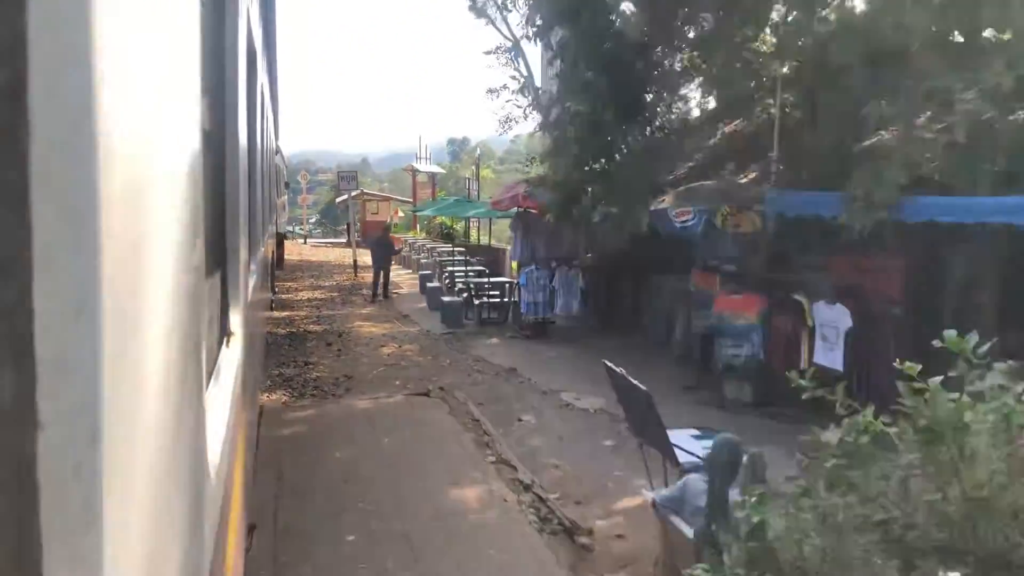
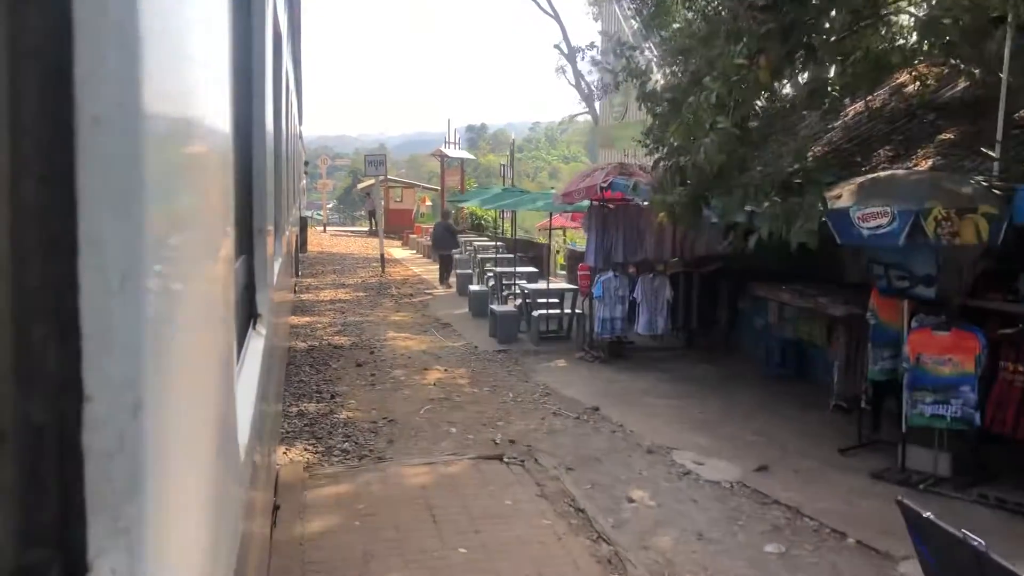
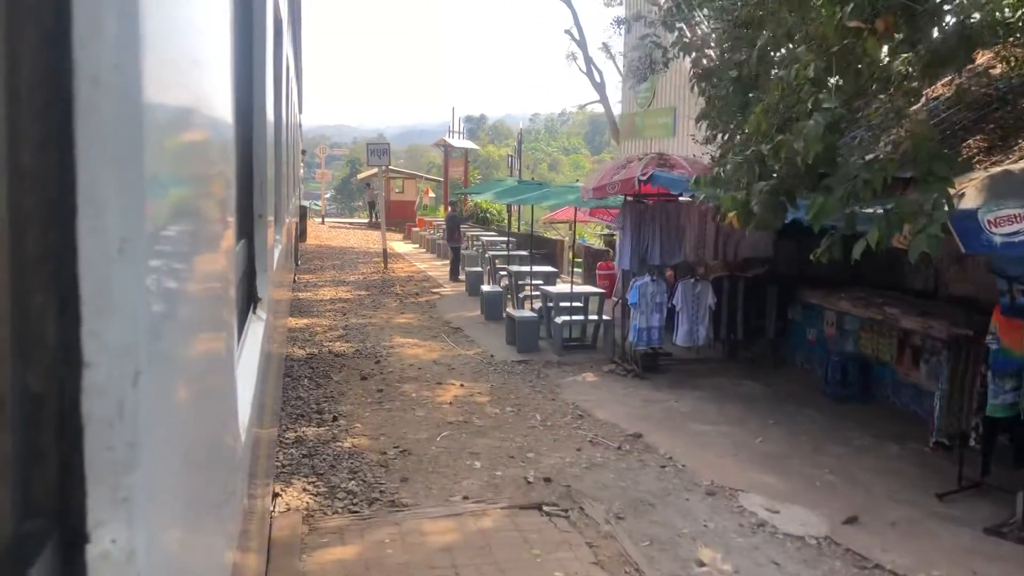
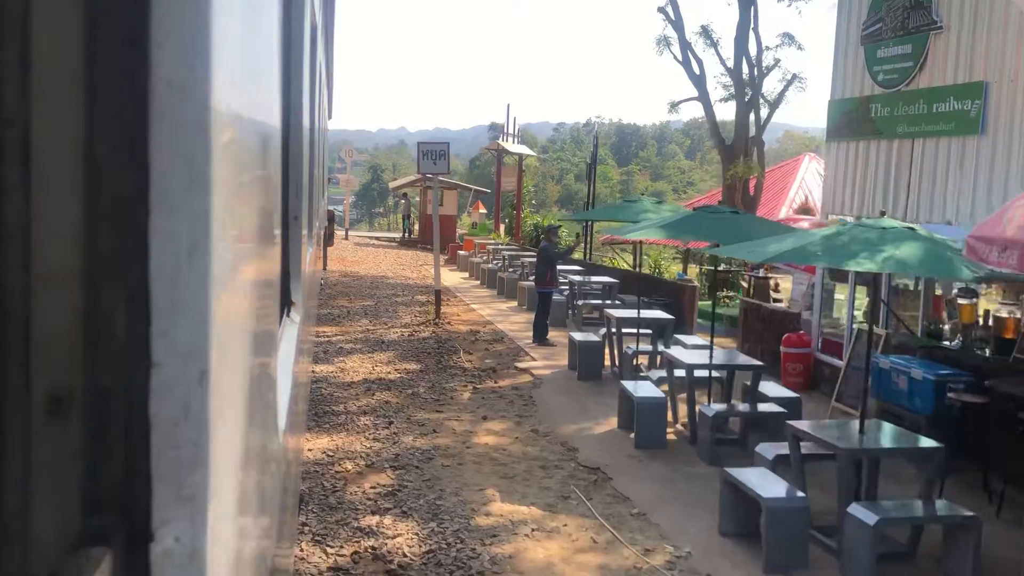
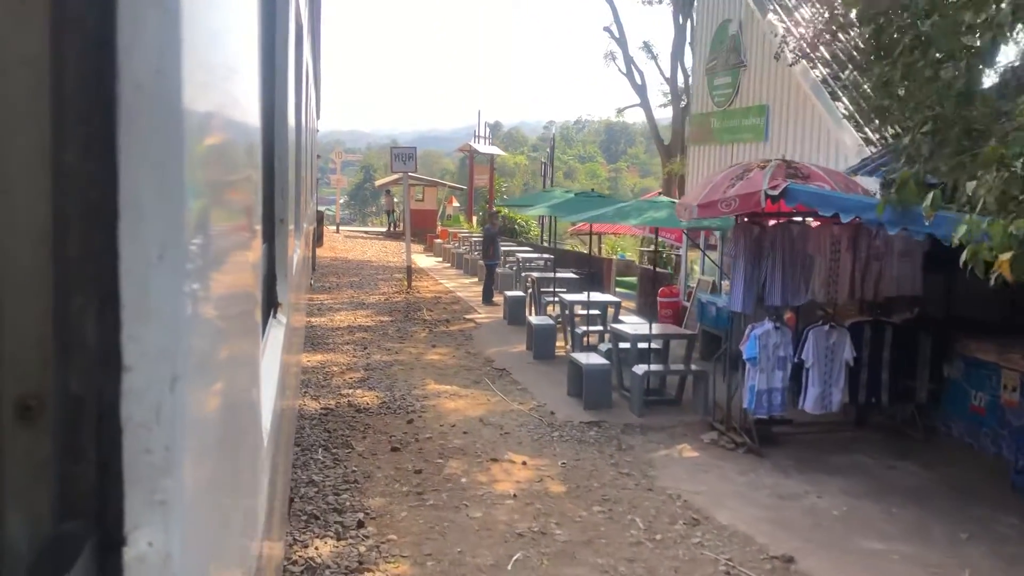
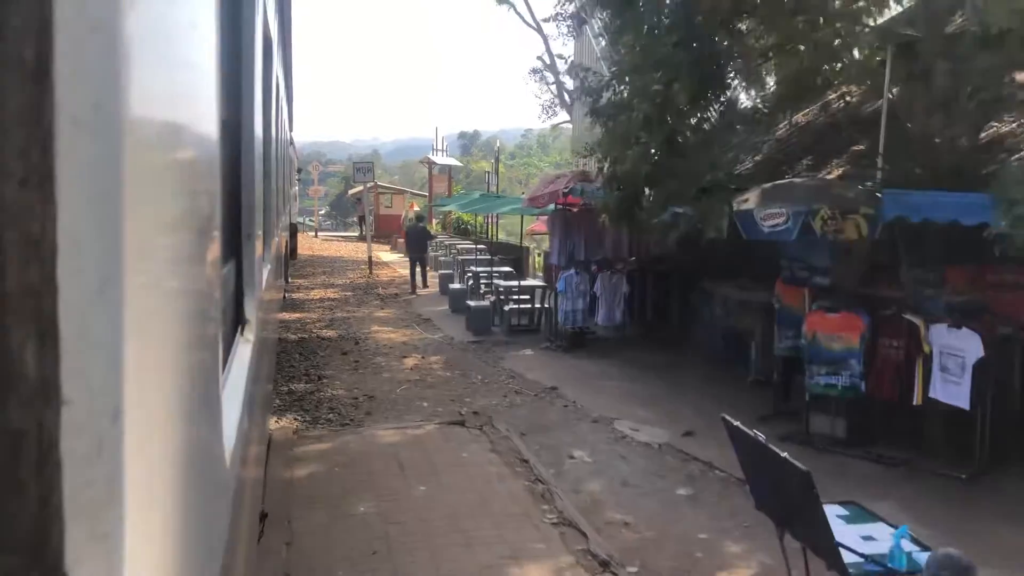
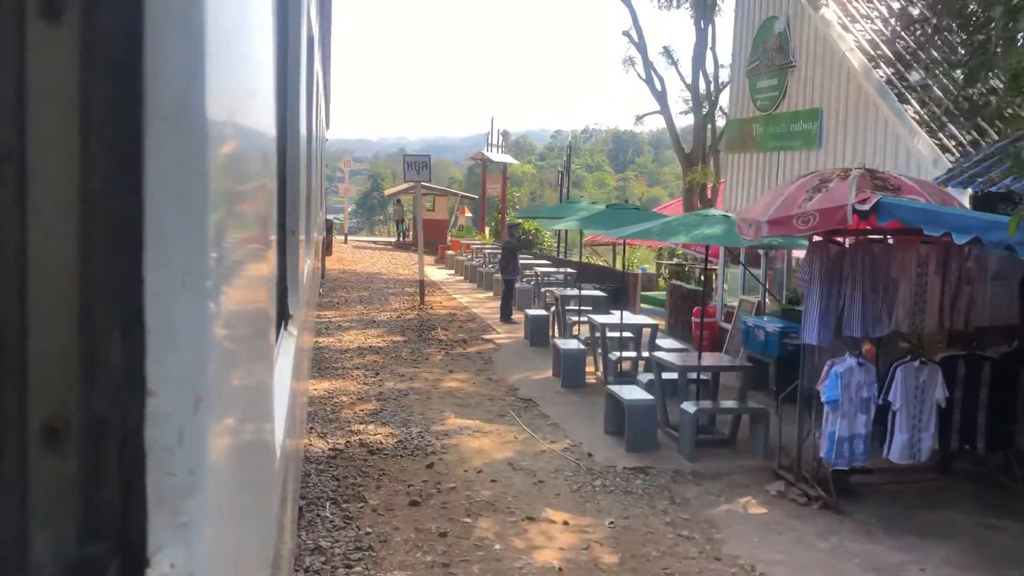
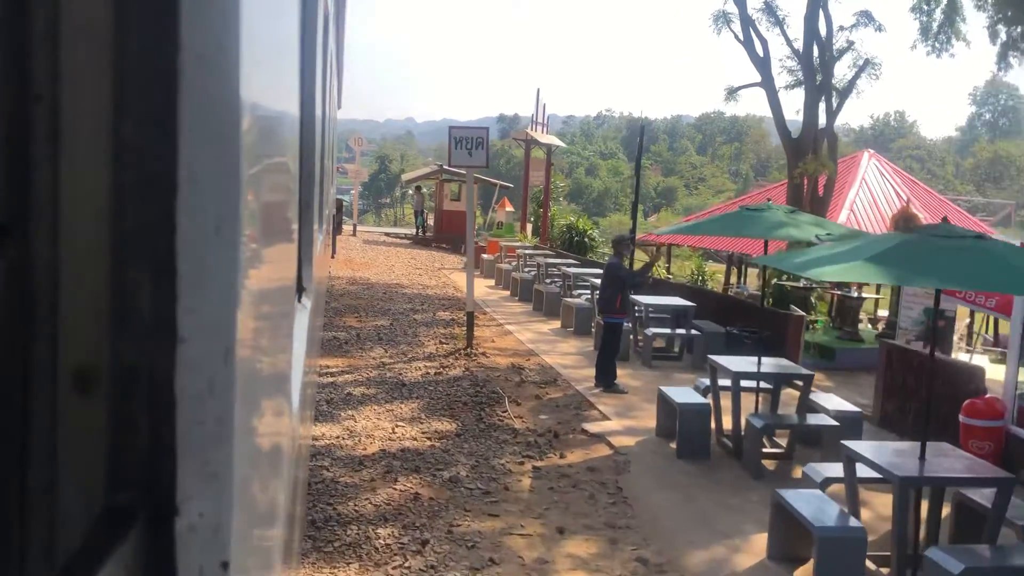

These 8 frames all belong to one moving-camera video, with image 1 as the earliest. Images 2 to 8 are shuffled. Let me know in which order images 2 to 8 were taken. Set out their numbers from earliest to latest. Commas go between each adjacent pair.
6, 2, 3, 5, 7, 4, 8
